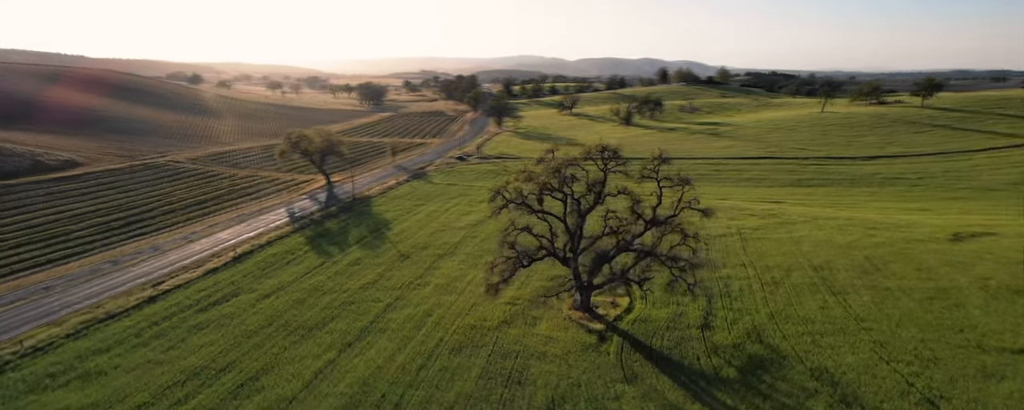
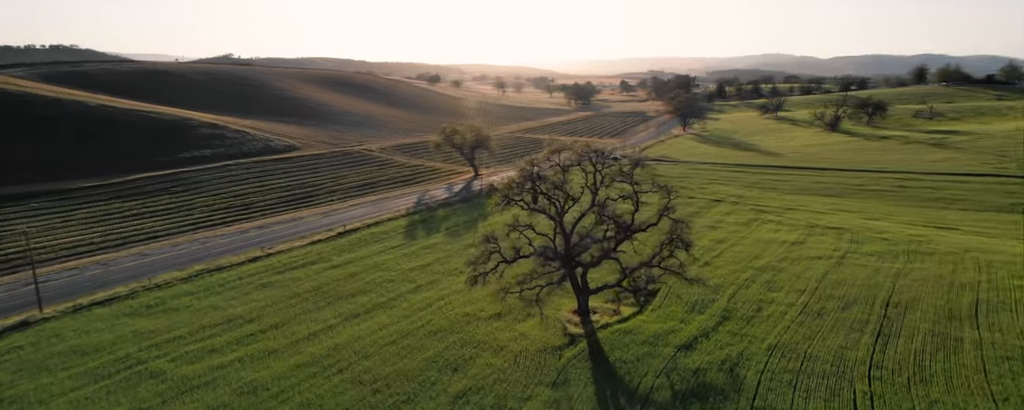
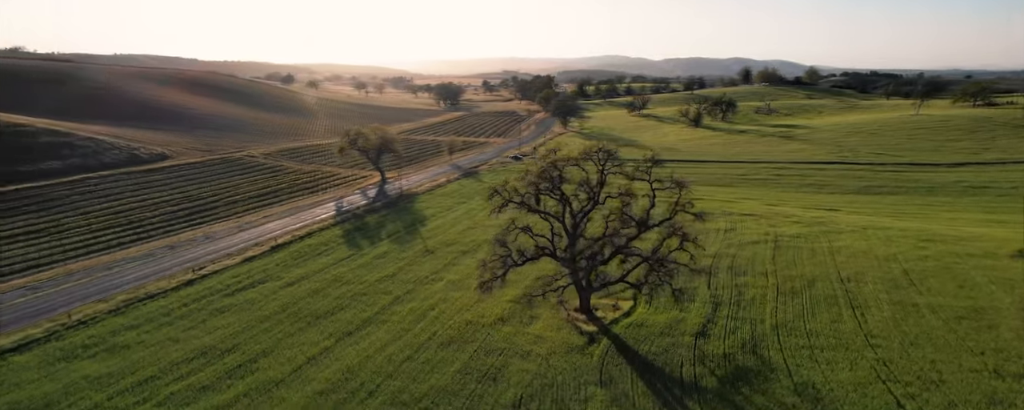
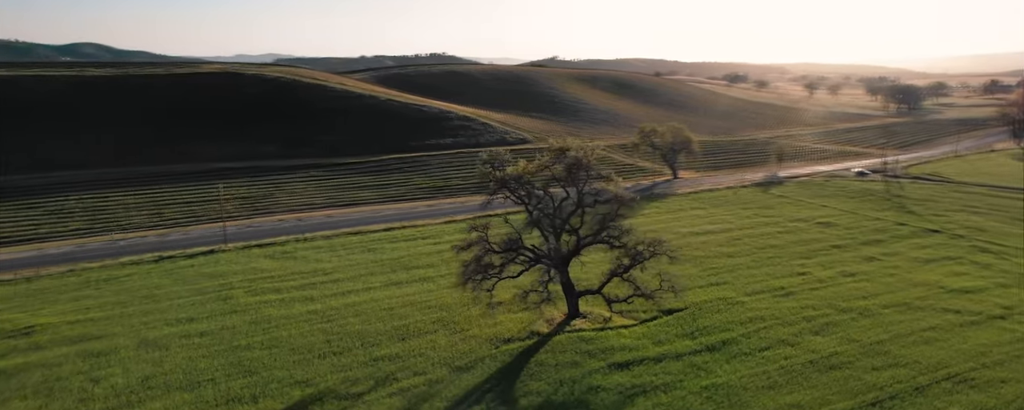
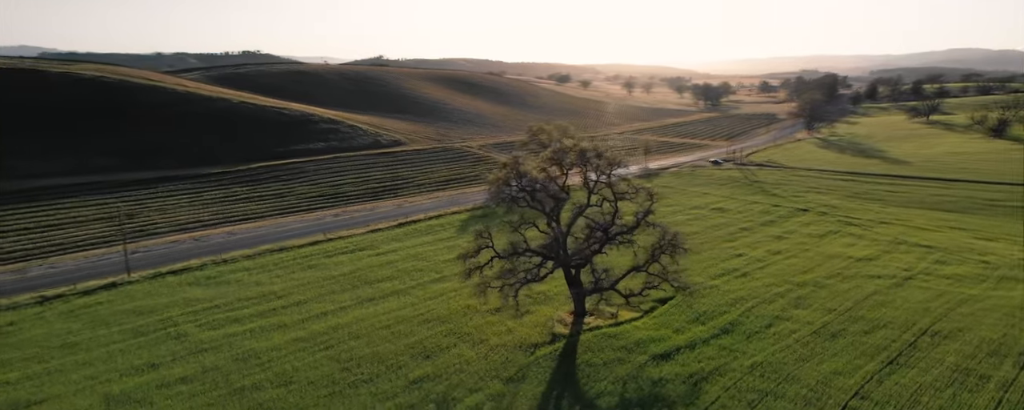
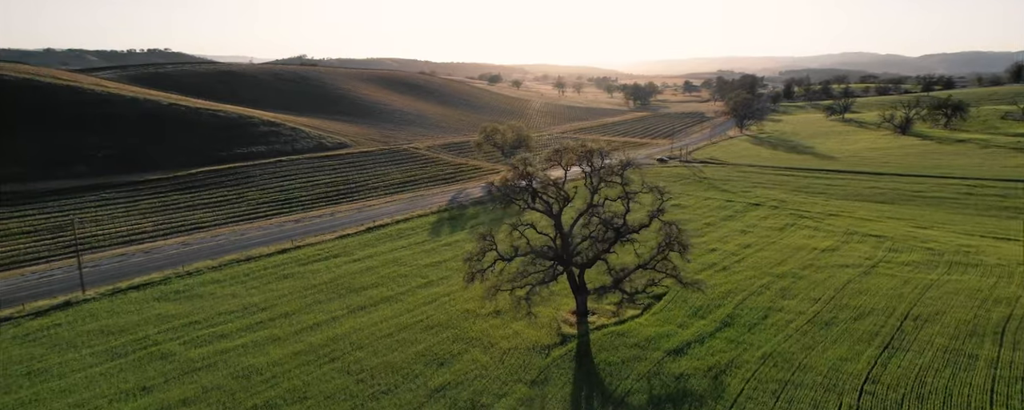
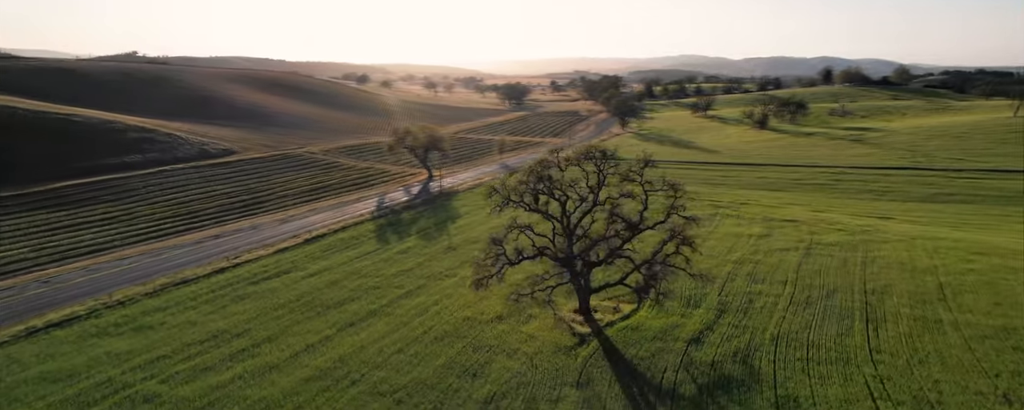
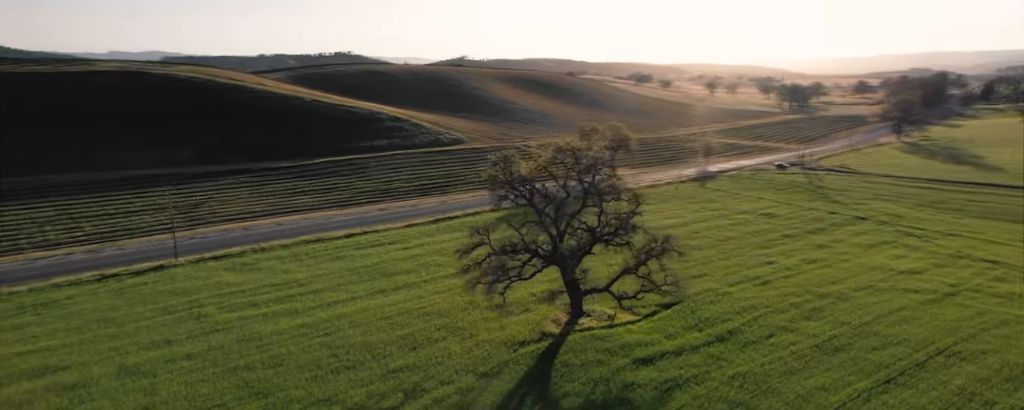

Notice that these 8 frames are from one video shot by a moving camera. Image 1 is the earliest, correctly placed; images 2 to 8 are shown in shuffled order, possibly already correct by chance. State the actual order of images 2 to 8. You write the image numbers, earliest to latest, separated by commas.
3, 7, 2, 6, 5, 8, 4
